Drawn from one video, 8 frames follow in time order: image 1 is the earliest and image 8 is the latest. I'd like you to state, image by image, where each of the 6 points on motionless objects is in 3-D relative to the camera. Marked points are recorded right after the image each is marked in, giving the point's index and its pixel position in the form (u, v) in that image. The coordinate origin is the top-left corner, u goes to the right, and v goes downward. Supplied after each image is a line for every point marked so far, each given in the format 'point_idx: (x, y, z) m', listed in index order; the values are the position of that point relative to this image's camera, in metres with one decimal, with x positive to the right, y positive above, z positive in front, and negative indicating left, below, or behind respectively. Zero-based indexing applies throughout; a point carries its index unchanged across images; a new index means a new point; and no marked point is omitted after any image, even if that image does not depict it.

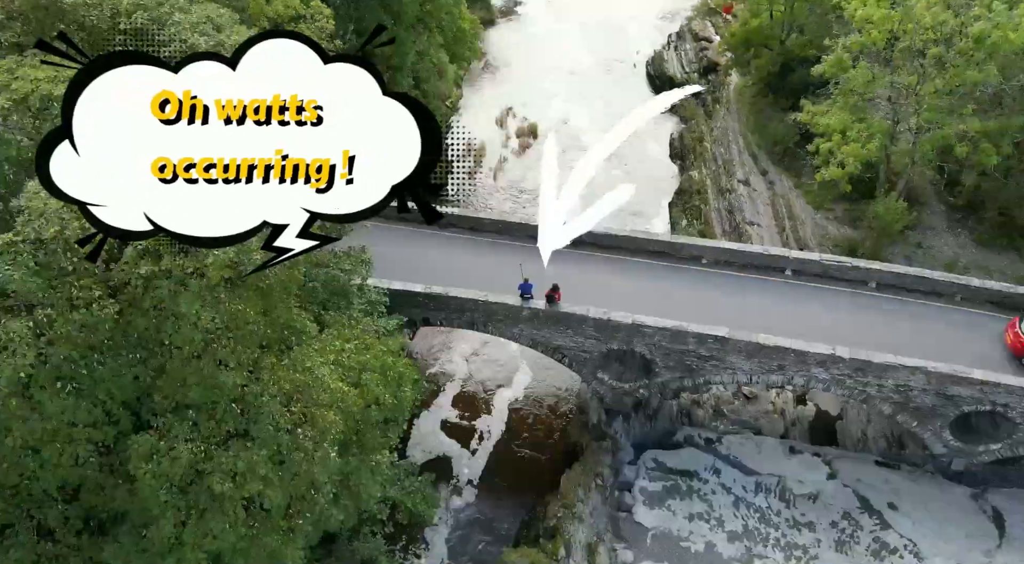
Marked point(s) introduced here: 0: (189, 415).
0: (-6.4, -2.6, +15.3) m
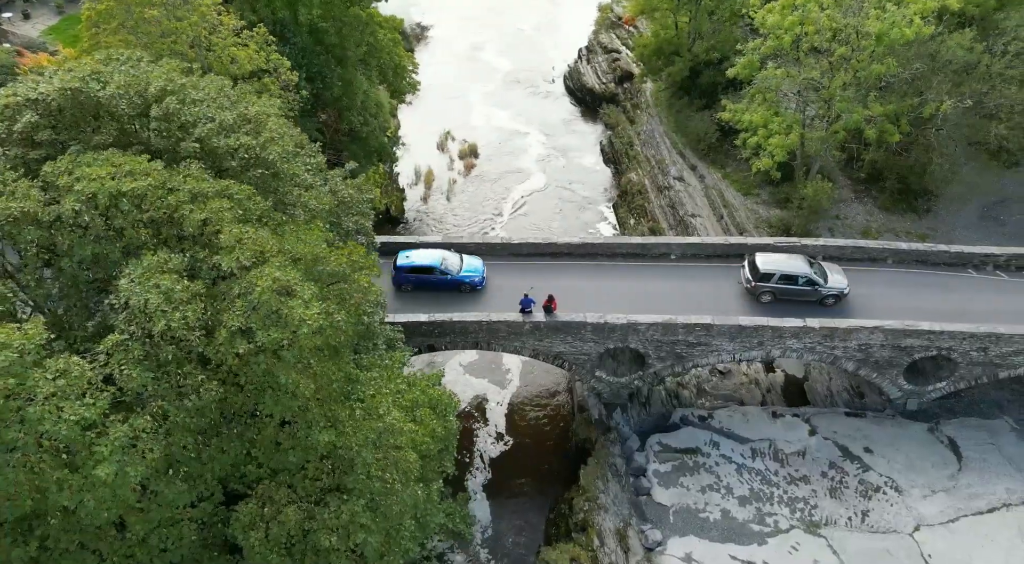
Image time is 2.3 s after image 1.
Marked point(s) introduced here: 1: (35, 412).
0: (-4.6, -3.9, +16.1) m
1: (-7.2, -2.0, +12.1) m
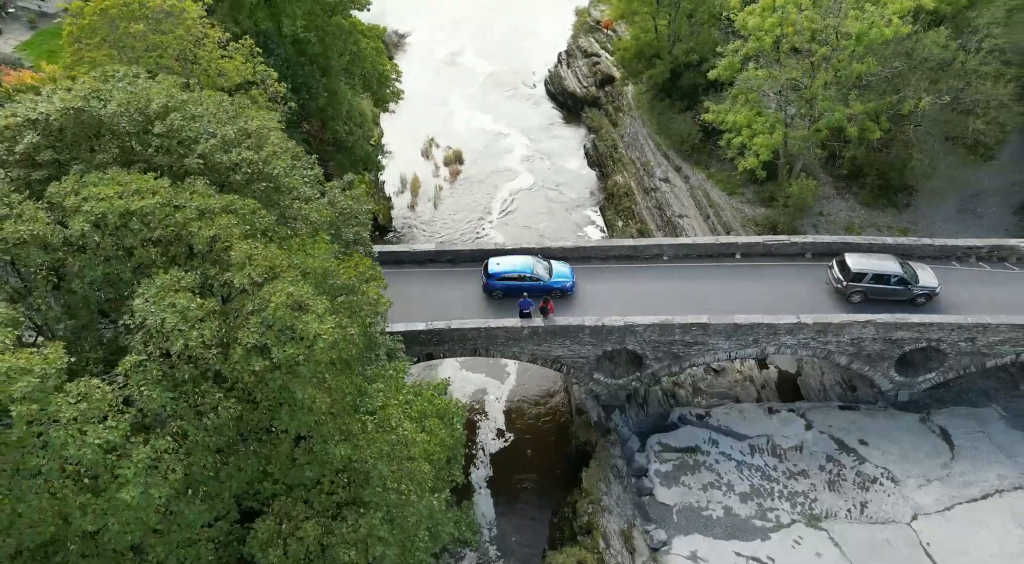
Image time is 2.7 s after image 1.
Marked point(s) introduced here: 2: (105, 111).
0: (-4.3, -4.2, +16.1) m
1: (-6.7, -2.3, +12.0) m
2: (-8.1, +3.4, +16.1) m
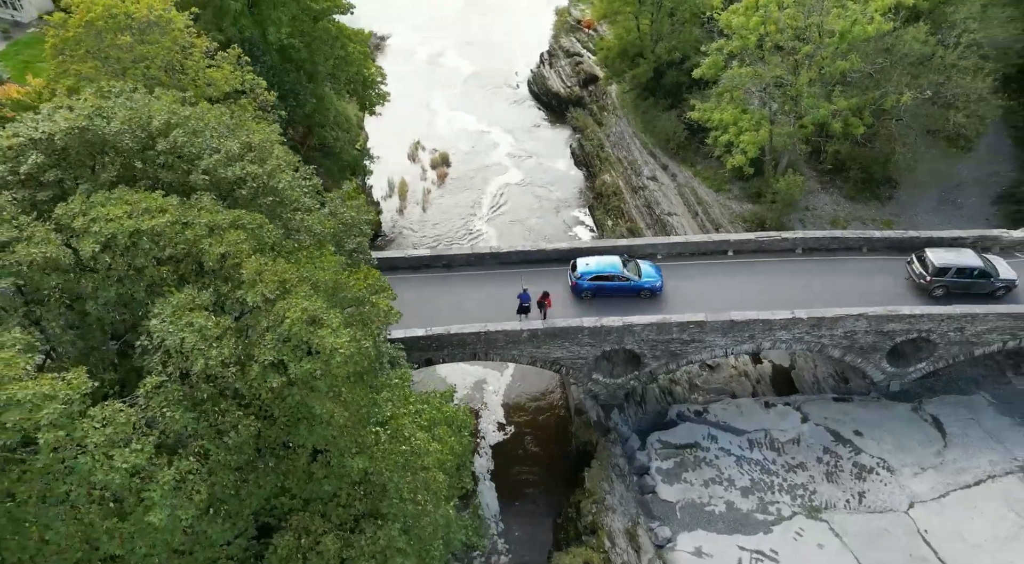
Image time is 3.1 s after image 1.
0: (-3.9, -4.5, +16.0) m
1: (-6.3, -2.7, +11.9) m
2: (-8.0, +3.0, +16.0) m
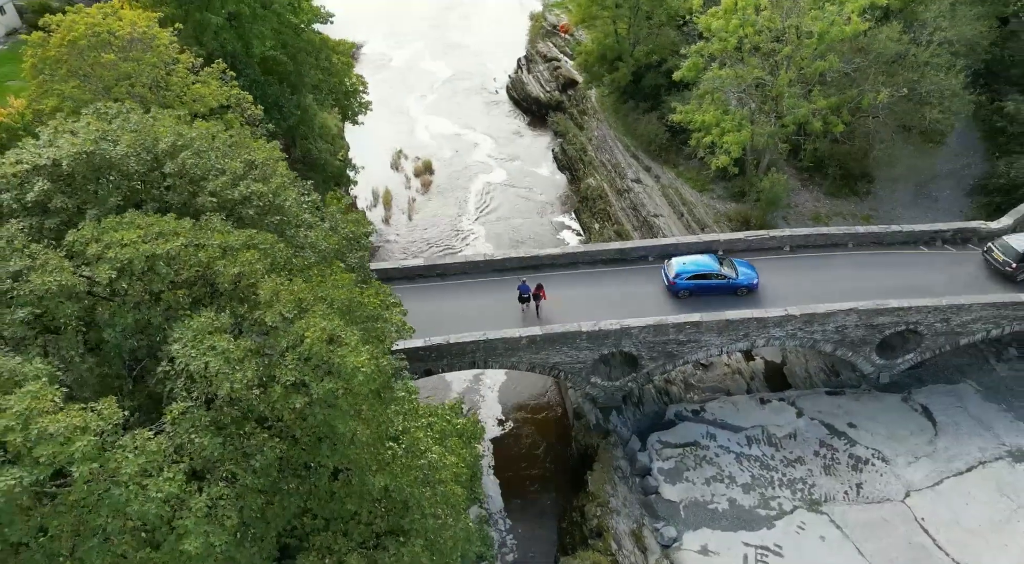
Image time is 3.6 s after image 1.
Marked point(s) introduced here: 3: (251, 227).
0: (-3.4, -4.8, +16.0) m
1: (-5.7, -3.1, +11.7) m
2: (-7.8, +2.5, +15.7) m
3: (-5.5, +1.2, +16.9) m
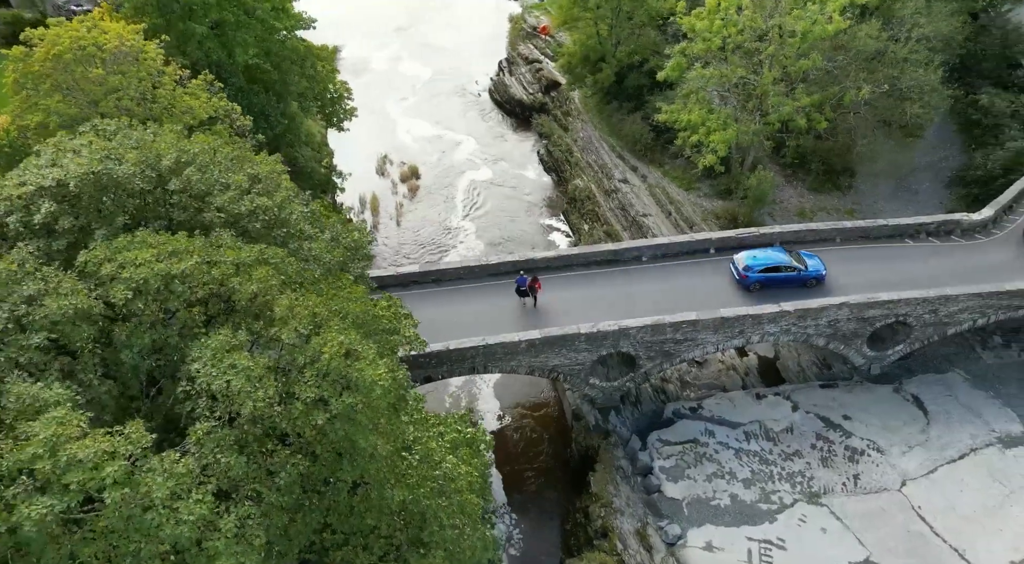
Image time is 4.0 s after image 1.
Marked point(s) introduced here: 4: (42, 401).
0: (-3.0, -5.1, +15.9) m
1: (-5.2, -3.4, +11.6) m
2: (-7.6, +2.2, +15.5) m
3: (-5.3, +0.8, +16.8) m
4: (-7.2, -1.8, +12.4) m
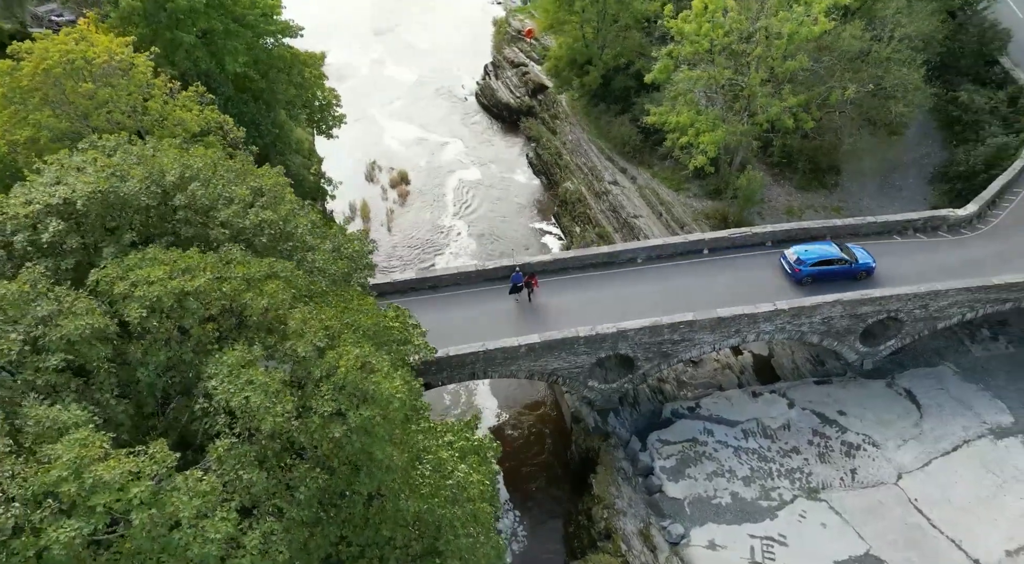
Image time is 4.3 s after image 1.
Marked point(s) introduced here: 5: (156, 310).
0: (-2.7, -5.3, +15.9) m
1: (-4.8, -3.7, +11.6) m
2: (-7.4, +1.8, +15.4) m
3: (-5.1, +0.6, +16.7) m
4: (-6.9, -2.2, +12.3) m
5: (-6.2, -0.5, +13.9) m
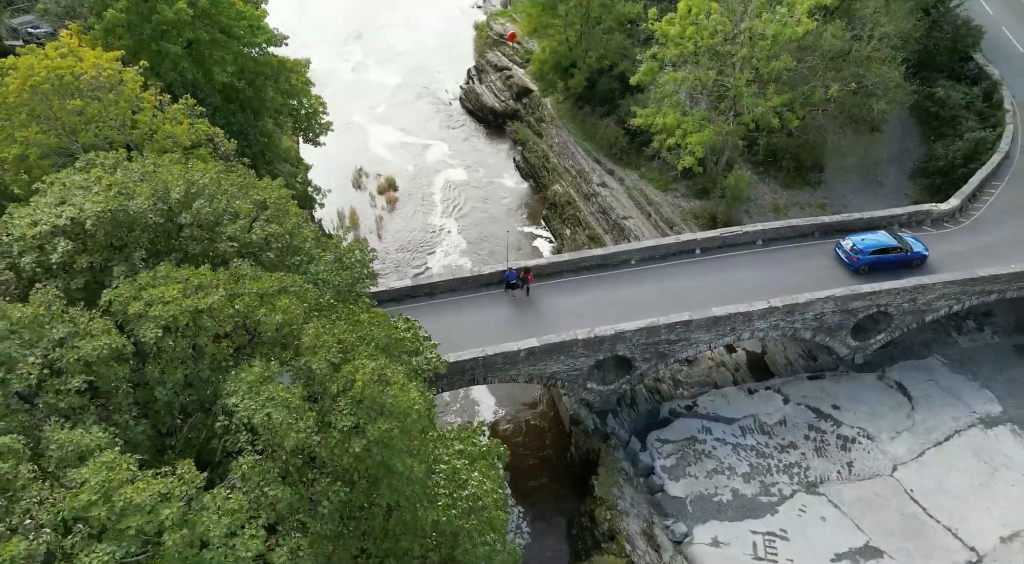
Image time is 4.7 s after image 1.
0: (-2.3, -5.5, +16.0) m
1: (-4.3, -3.9, +11.5) m
2: (-7.2, +1.5, +15.3) m
3: (-4.9, +0.3, +16.7) m
4: (-6.5, -2.5, +12.2) m
5: (-5.9, -0.8, +13.8) m
